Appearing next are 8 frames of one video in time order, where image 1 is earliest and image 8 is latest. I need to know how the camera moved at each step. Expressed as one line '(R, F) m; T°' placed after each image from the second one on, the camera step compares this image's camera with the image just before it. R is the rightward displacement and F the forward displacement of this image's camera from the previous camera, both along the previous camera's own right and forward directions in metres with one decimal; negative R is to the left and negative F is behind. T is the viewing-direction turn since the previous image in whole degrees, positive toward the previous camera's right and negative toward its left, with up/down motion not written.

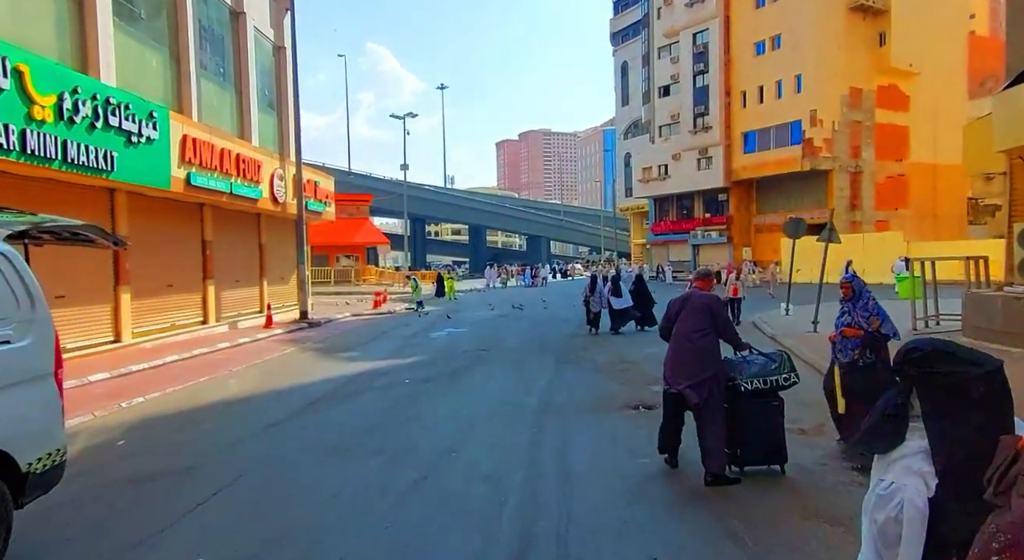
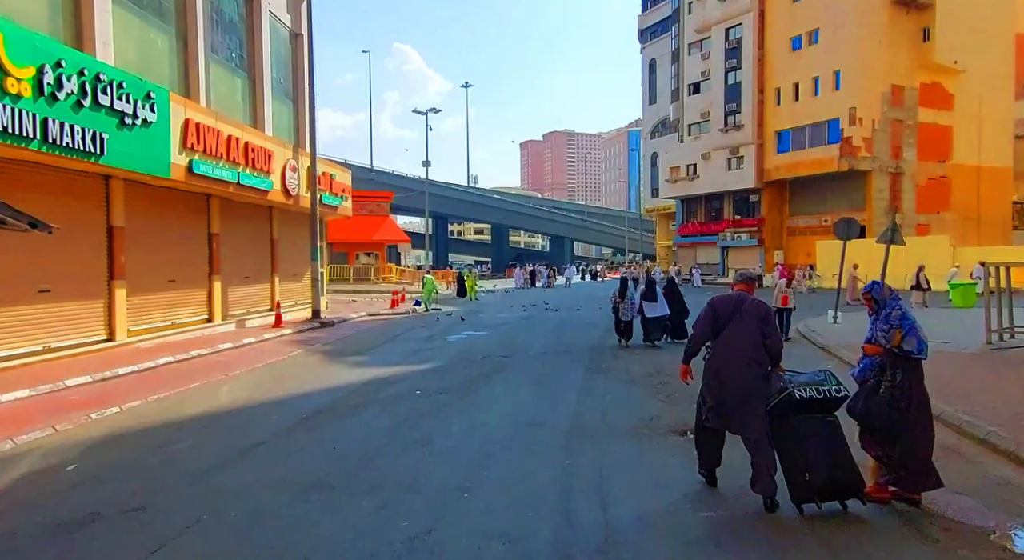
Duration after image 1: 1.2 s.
(-0.1, +1.4) m; -2°
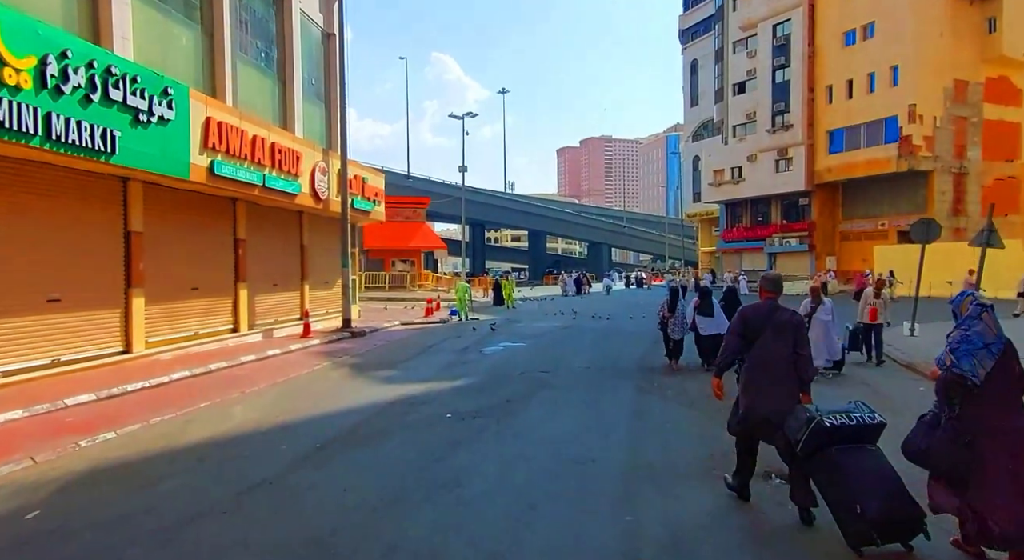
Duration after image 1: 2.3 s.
(-0.1, +1.3) m; -4°
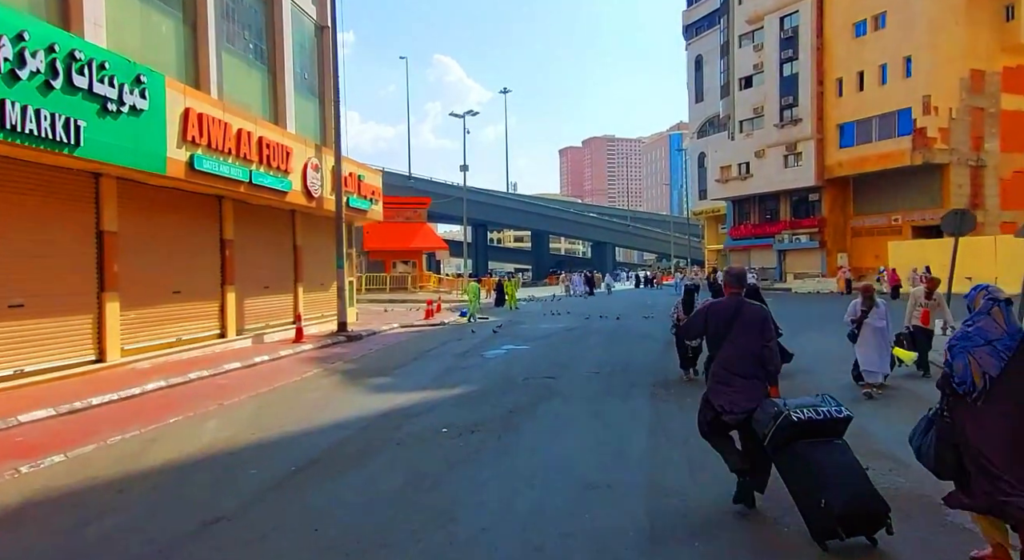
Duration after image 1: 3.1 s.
(0.0, +1.0) m; 0°
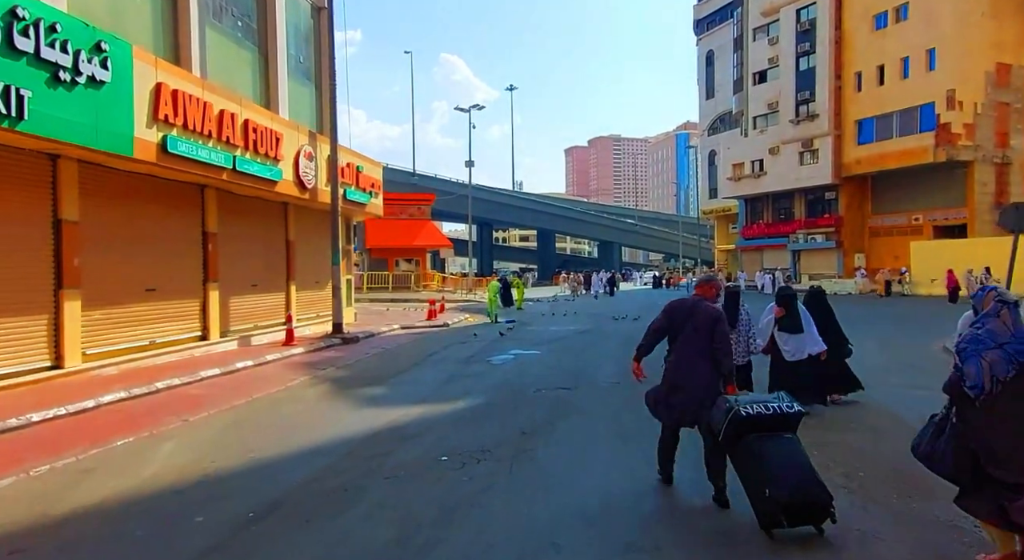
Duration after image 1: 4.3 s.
(-0.1, +1.4) m; 0°
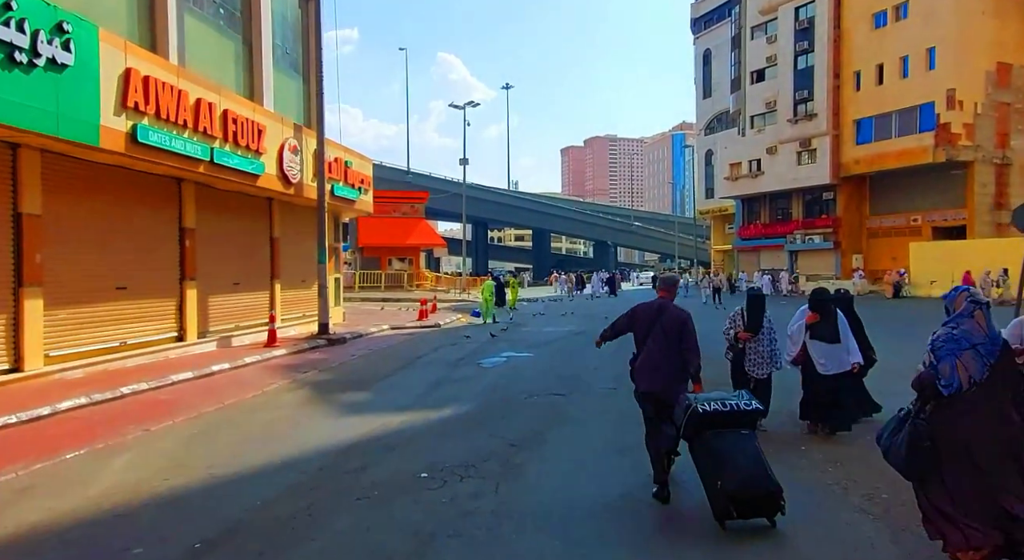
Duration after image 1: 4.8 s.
(+0.1, +0.6) m; 0°
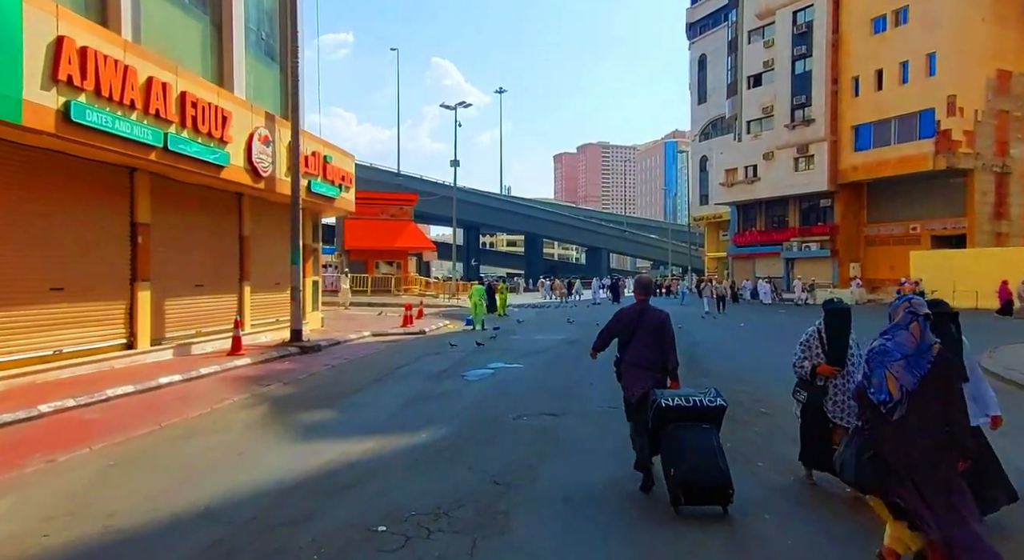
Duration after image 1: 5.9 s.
(+0.1, +1.3) m; +1°
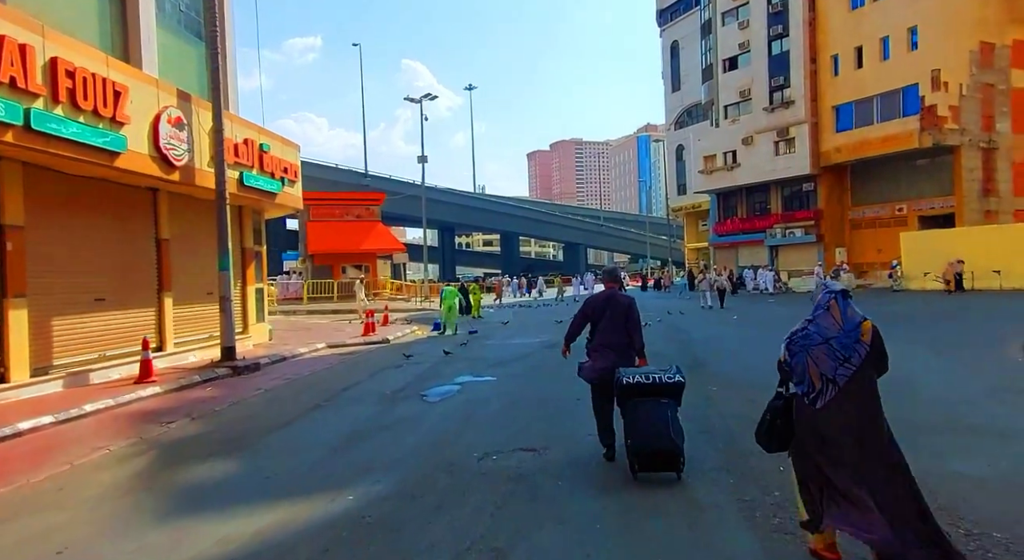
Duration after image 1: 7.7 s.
(+0.3, +2.2) m; +2°
